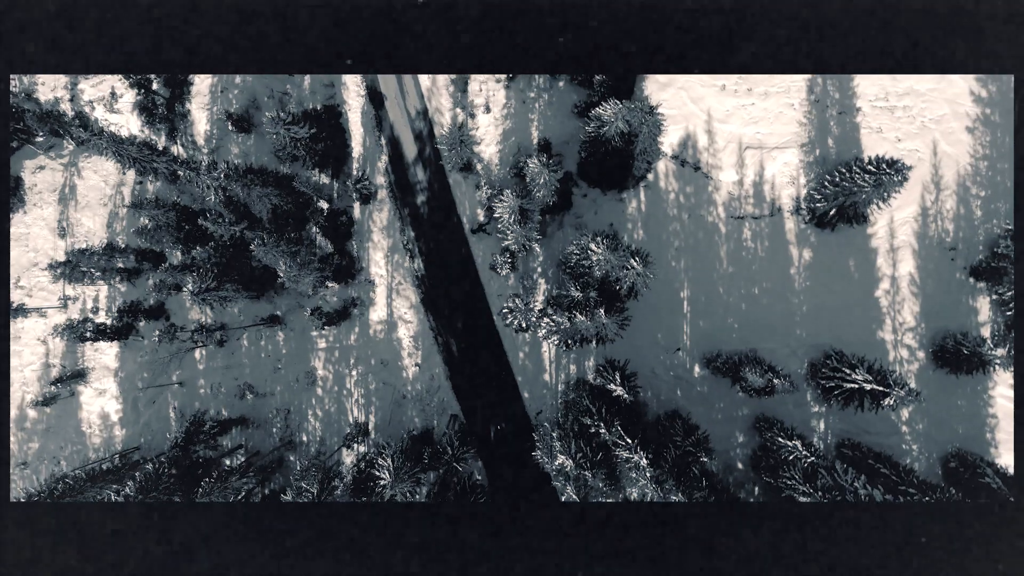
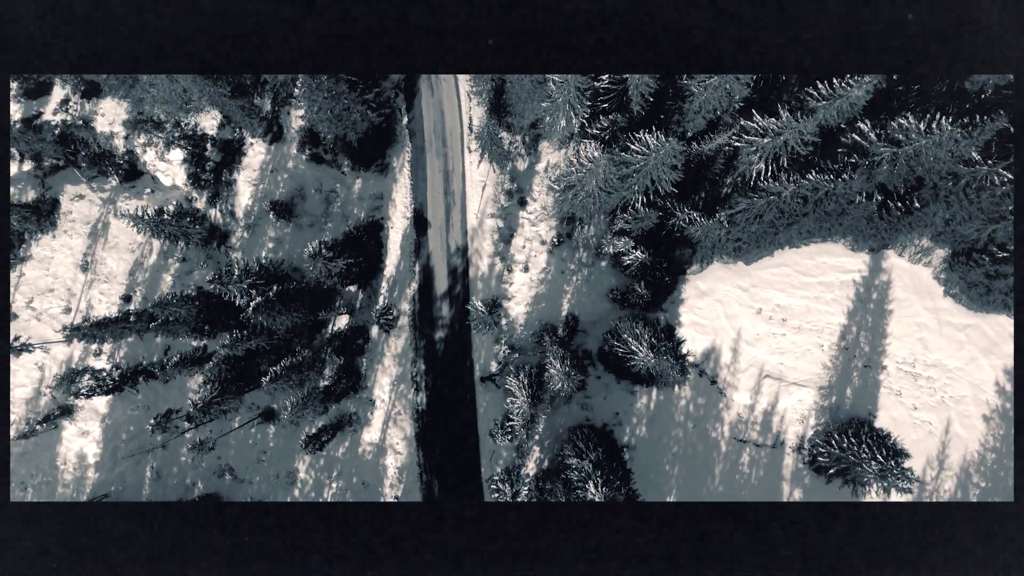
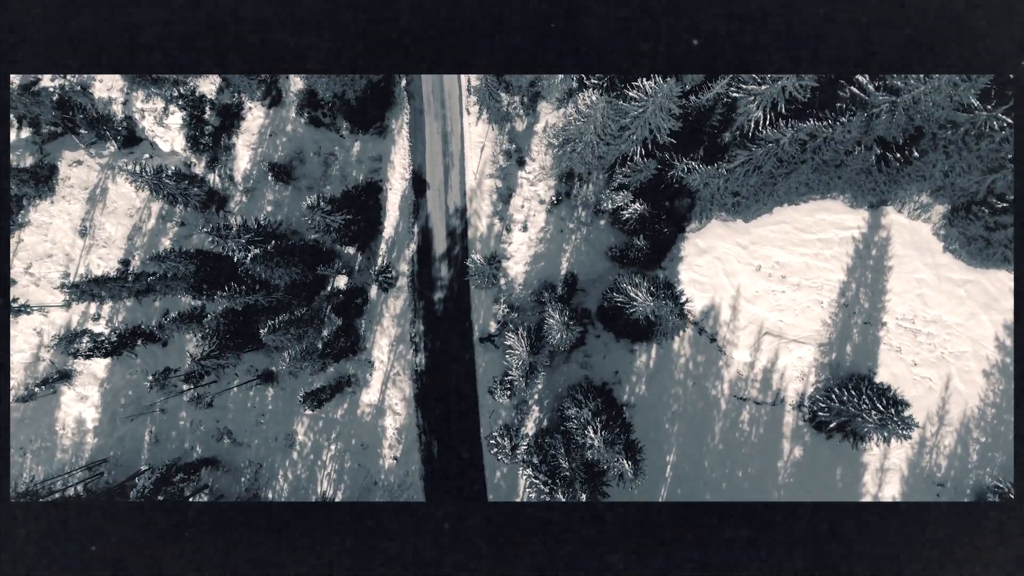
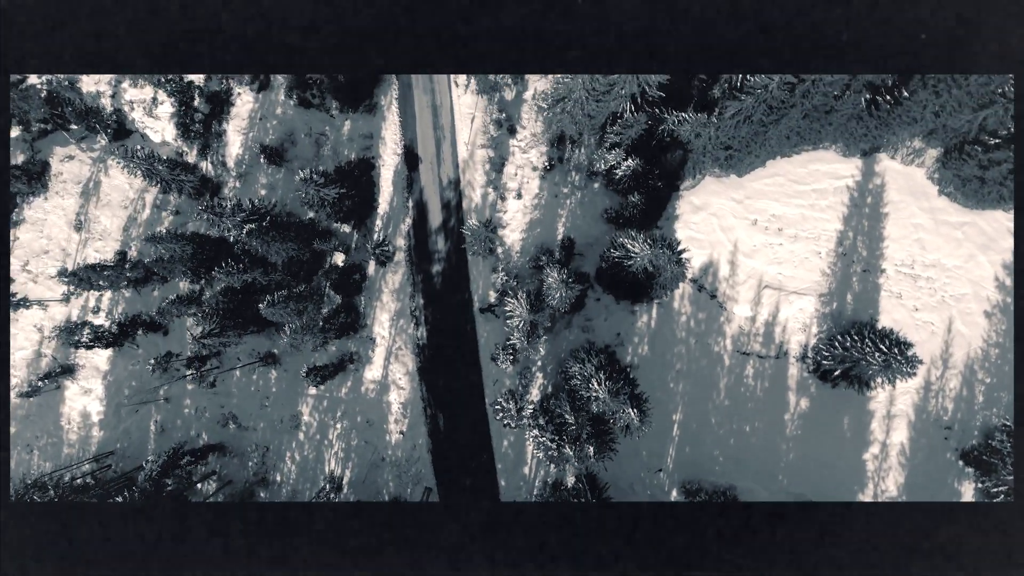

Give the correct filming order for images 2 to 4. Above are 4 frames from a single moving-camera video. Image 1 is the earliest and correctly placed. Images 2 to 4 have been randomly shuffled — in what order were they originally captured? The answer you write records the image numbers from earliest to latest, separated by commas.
4, 3, 2
